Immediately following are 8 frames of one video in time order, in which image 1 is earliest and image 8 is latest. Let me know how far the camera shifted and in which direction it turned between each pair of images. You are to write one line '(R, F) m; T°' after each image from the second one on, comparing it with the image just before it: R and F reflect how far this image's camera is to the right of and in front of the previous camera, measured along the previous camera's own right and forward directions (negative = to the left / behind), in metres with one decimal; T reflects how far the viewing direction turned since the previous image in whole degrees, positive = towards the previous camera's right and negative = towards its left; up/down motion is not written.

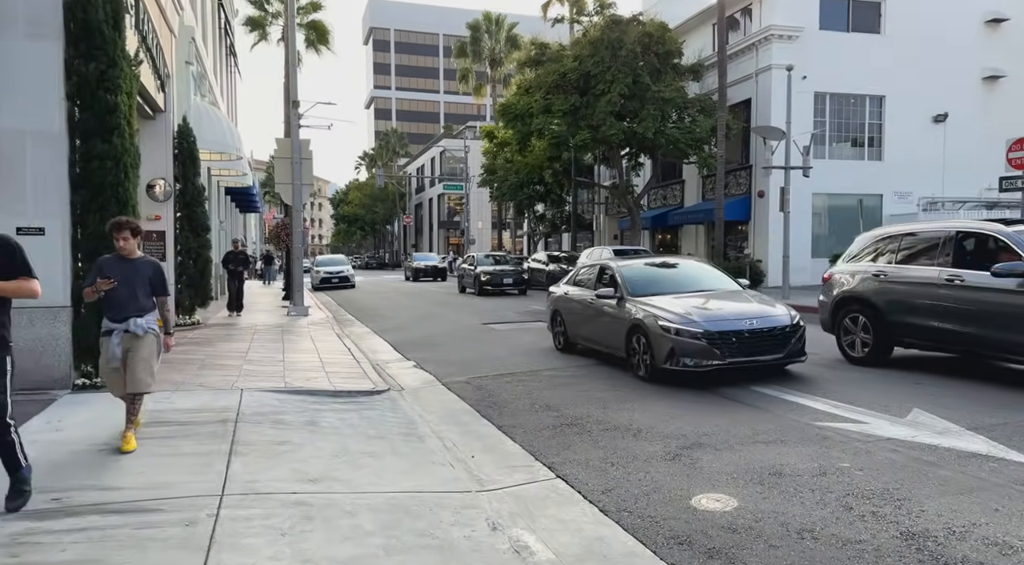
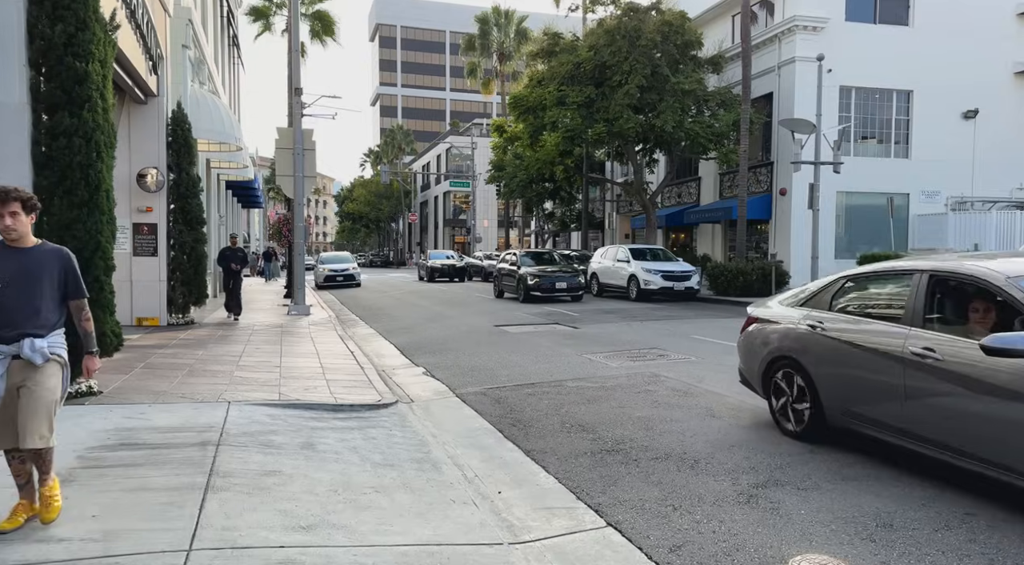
(-0.2, +1.0) m; 0°
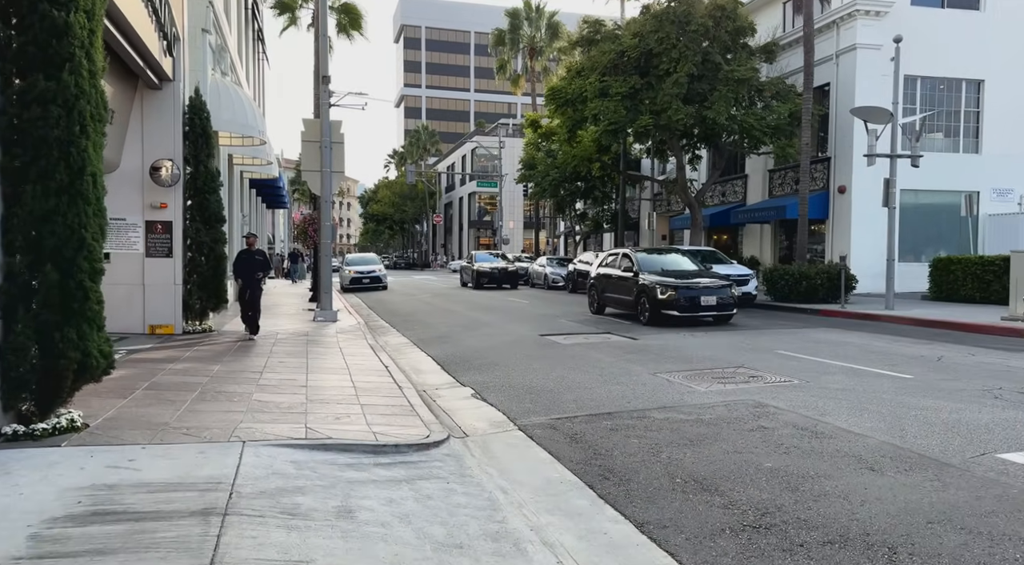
(-0.4, +1.5) m; -2°
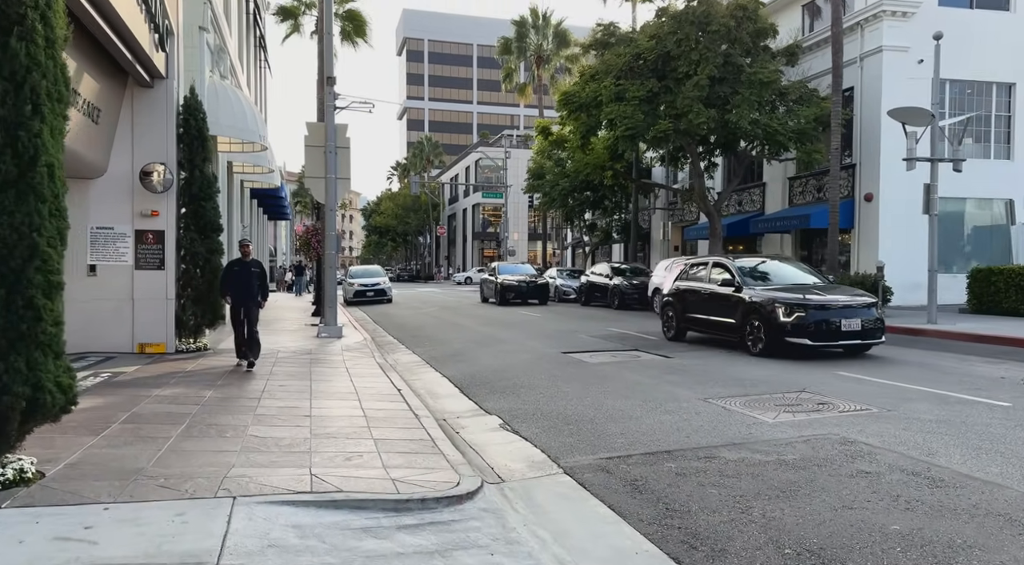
(-0.3, +1.1) m; 0°
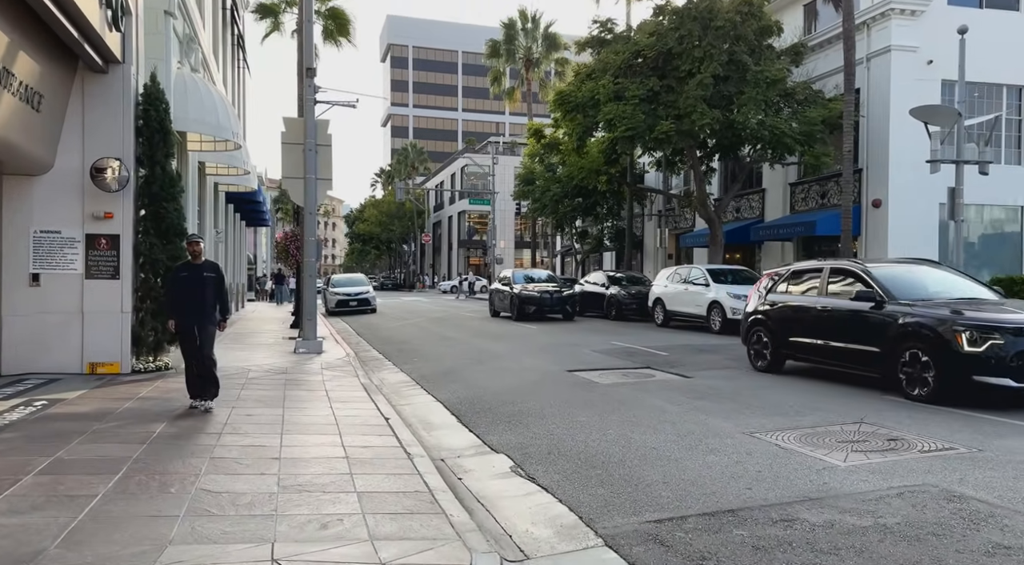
(-0.2, +1.3) m; +1°
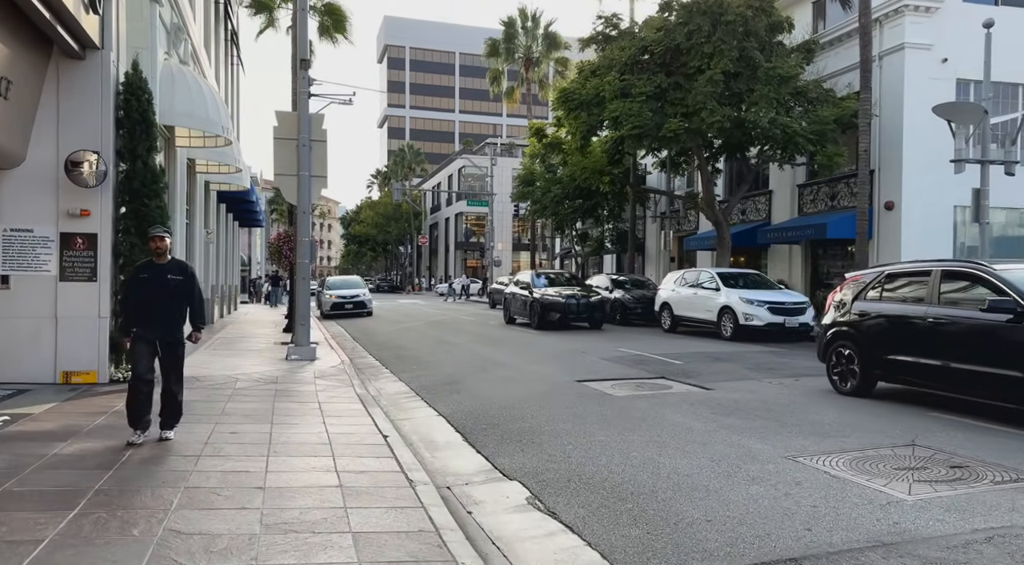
(-0.1, +0.7) m; 0°
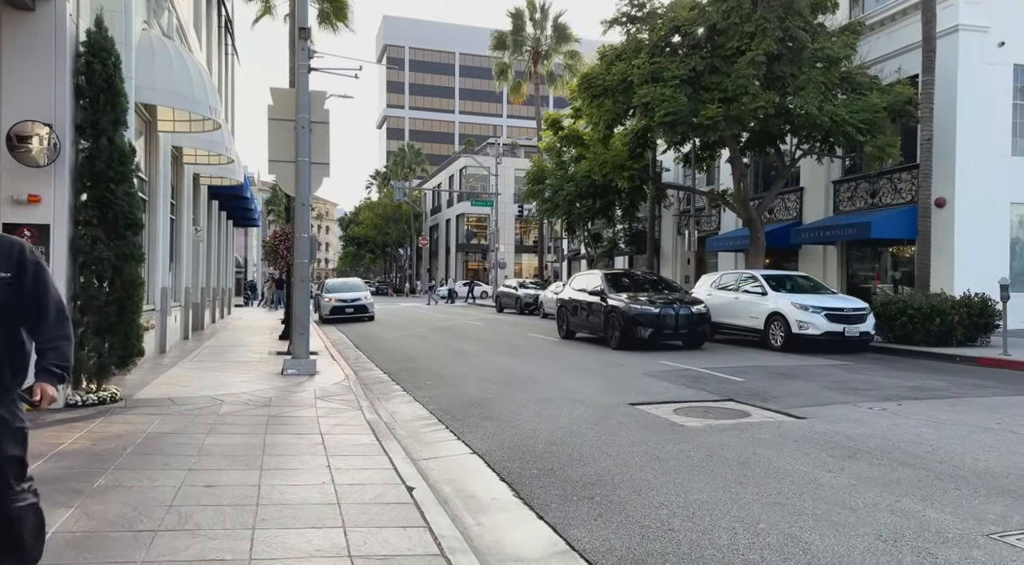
(-0.5, +1.8) m; 0°
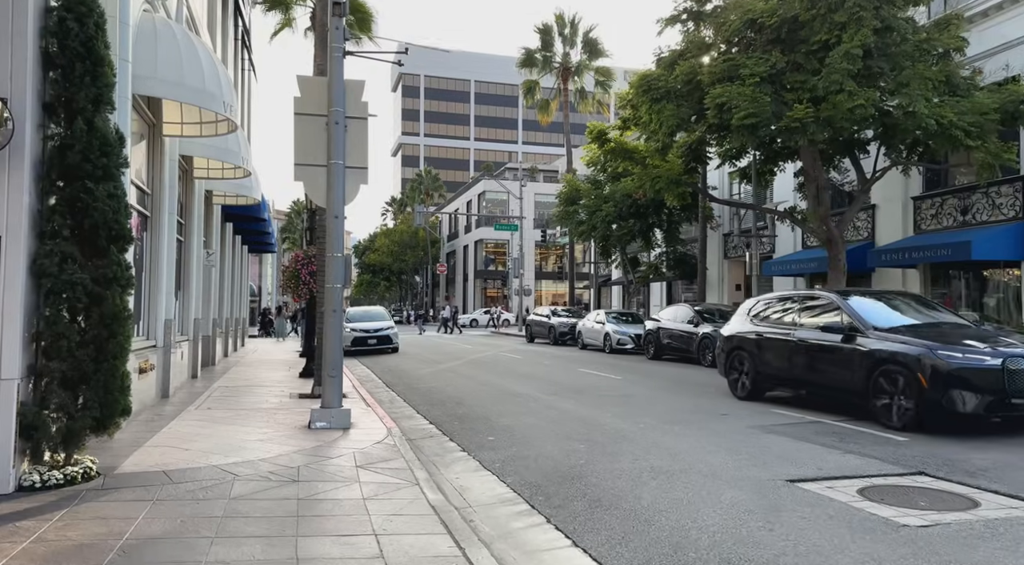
(-0.9, +2.3) m; -1°
